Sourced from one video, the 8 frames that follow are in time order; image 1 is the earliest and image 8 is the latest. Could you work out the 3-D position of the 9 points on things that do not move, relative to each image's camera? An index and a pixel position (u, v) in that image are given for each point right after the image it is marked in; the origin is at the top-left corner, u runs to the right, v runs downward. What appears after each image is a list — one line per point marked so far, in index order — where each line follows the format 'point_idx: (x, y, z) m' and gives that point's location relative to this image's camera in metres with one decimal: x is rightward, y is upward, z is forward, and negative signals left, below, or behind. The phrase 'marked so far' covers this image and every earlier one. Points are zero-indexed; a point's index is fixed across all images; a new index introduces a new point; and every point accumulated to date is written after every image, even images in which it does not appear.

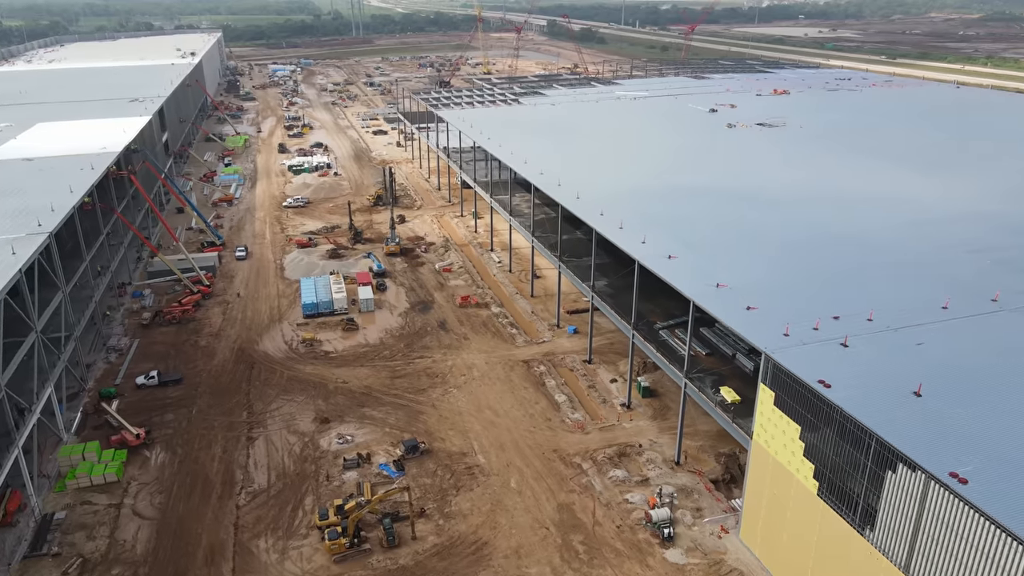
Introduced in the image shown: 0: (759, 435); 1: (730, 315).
0: (+5.4, -3.2, +16.2) m
1: (+5.3, -0.7, +17.7) m
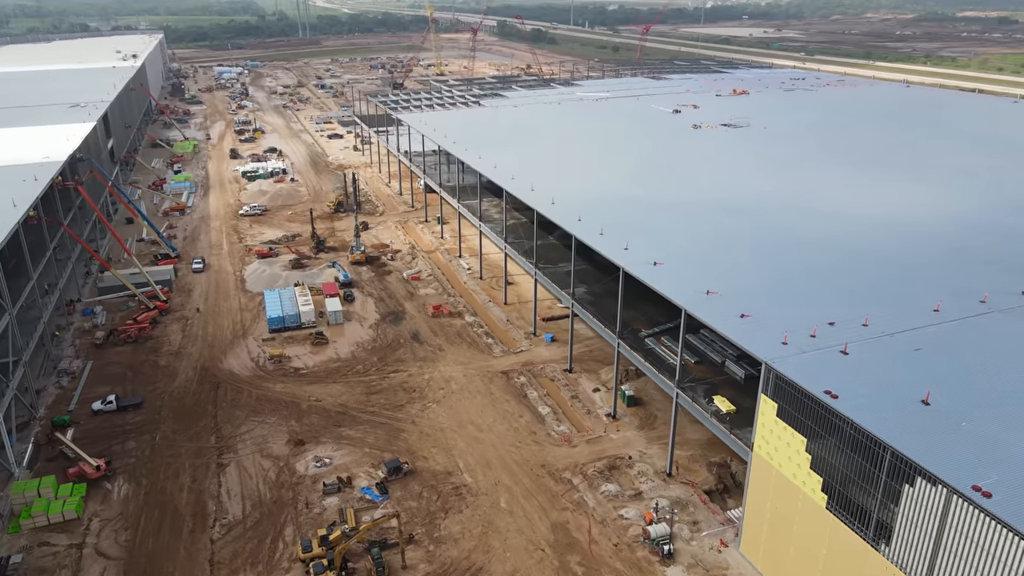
0: (+5.3, -3.4, +15.8) m
1: (+5.0, -0.8, +17.3) m
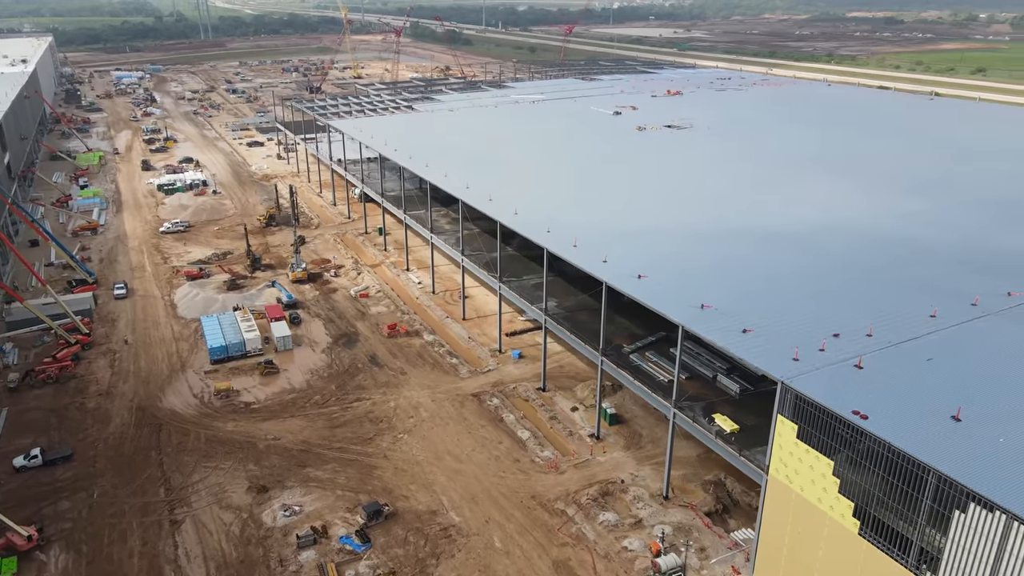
0: (+5.4, -3.7, +15.1) m
1: (+4.9, -1.2, +16.4) m
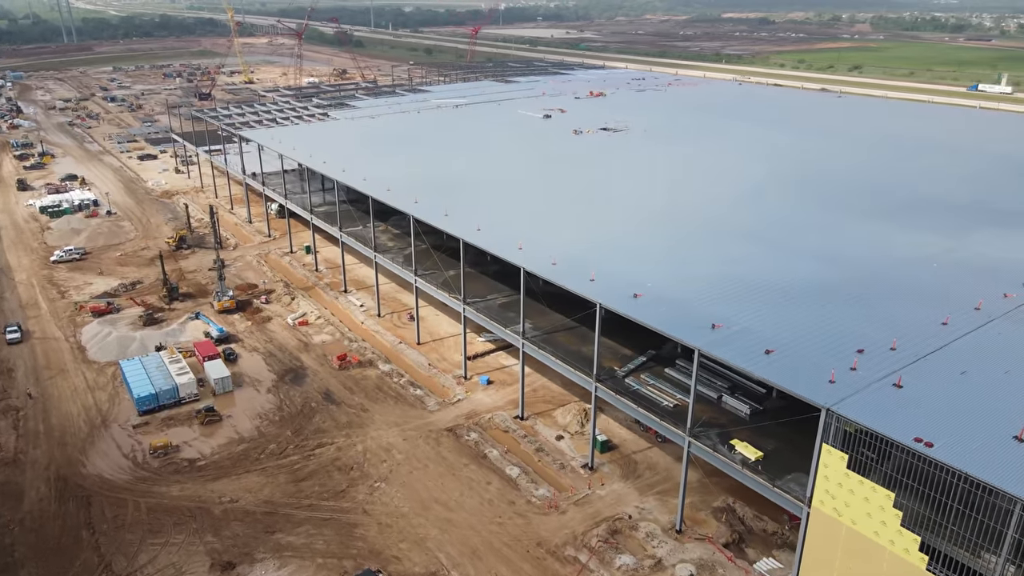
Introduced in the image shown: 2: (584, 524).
0: (+6.0, -4.1, +14.1) m
1: (+5.1, -1.6, +15.3) m
2: (+1.8, -5.9, +18.2) m
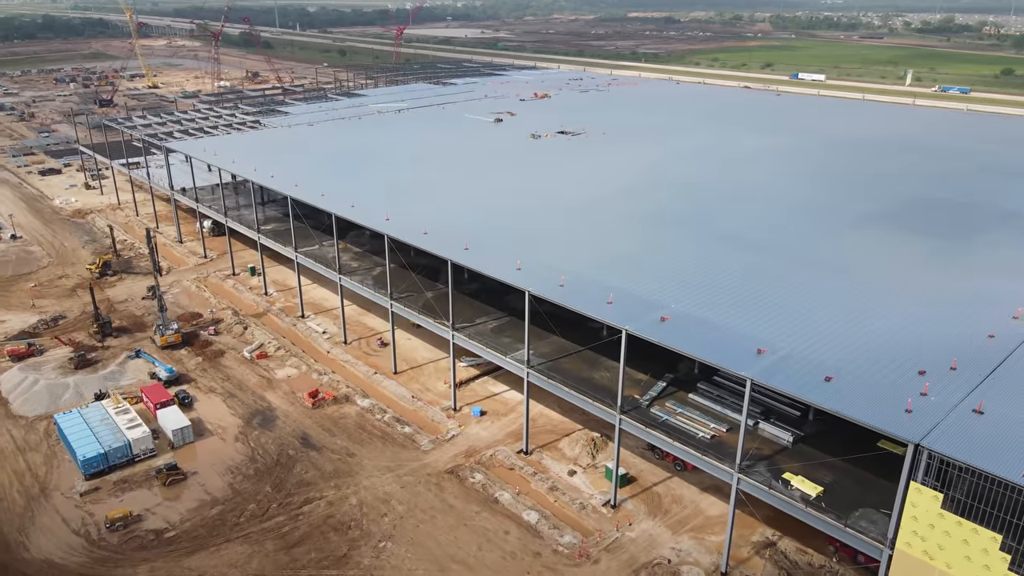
0: (+7.0, -4.5, +12.9) m
1: (+5.9, -2.0, +14.1) m
2: (+2.5, -6.4, +16.6) m
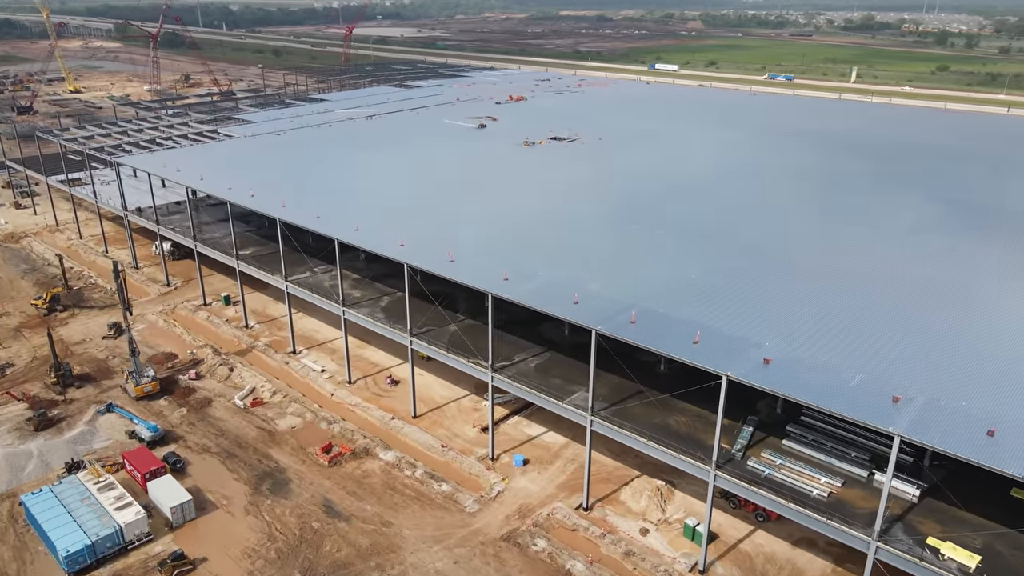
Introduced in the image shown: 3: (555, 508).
0: (+9.1, -5.1, +11.1) m
1: (+7.8, -2.7, +12.1) m
2: (+4.4, -7.2, +14.3) m
3: (+1.1, -5.5, +18.5) m
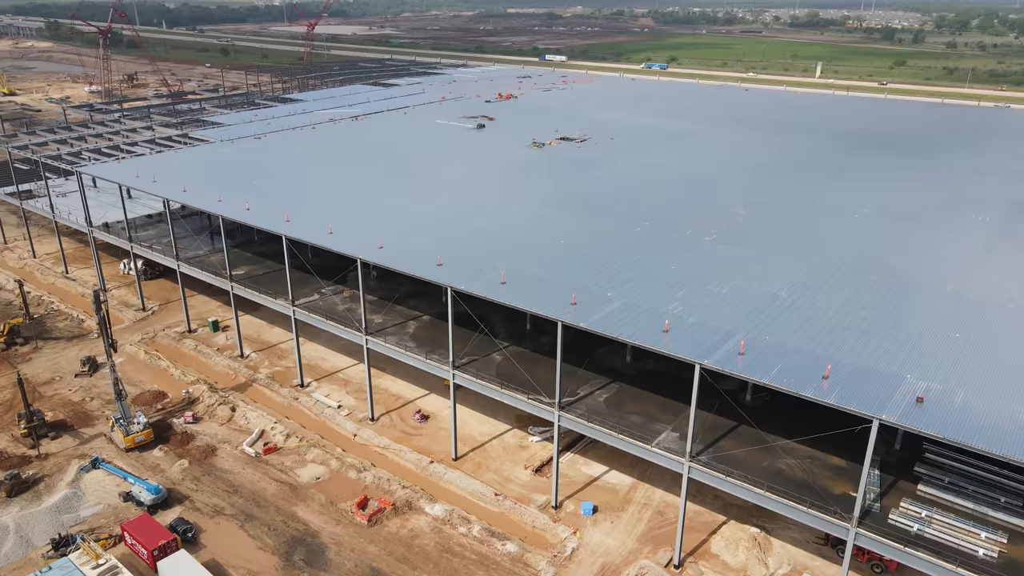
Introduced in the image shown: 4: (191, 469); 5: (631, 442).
0: (+11.4, -5.5, +9.1) m
1: (+9.9, -3.1, +10.1) m
2: (+6.5, -7.7, +12.1) m
3: (+2.9, -6.1, +16.0) m
4: (-8.4, -4.8, +19.3) m
5: (+2.5, -3.2, +15.9) m
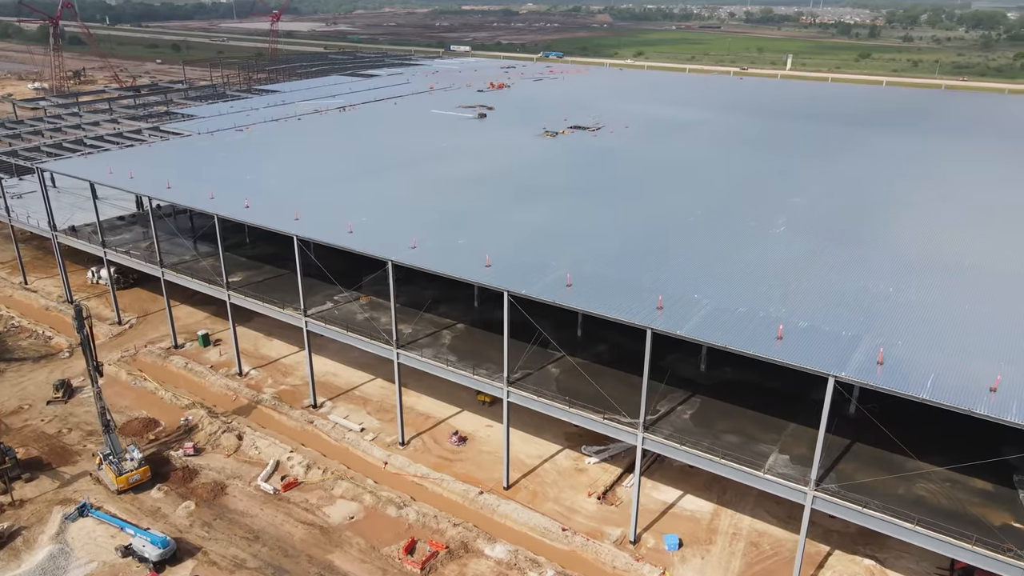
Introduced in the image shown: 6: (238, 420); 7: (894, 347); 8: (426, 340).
0: (+13.4, -5.3, +7.4) m
1: (+11.8, -2.9, +8.2) m
2: (+8.4, -7.6, +10.0) m
3: (+4.5, -6.1, +13.7) m
4: (-7.0, -5.0, +16.3) m
5: (+4.1, -3.3, +13.6) m
6: (-7.4, -3.6, +19.9) m
7: (+6.7, -1.0, +12.8) m
8: (-2.2, -1.3, +18.5) m
